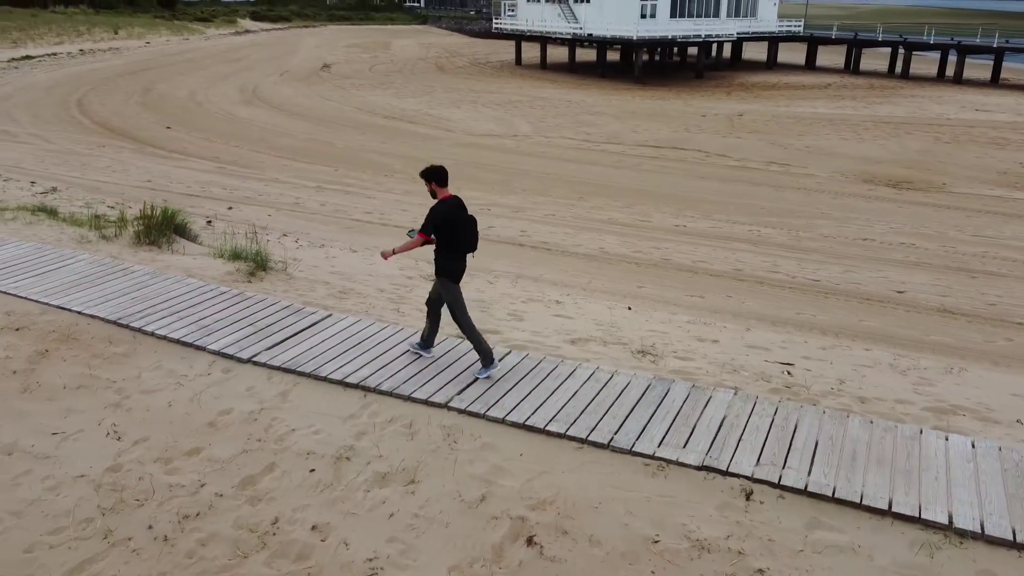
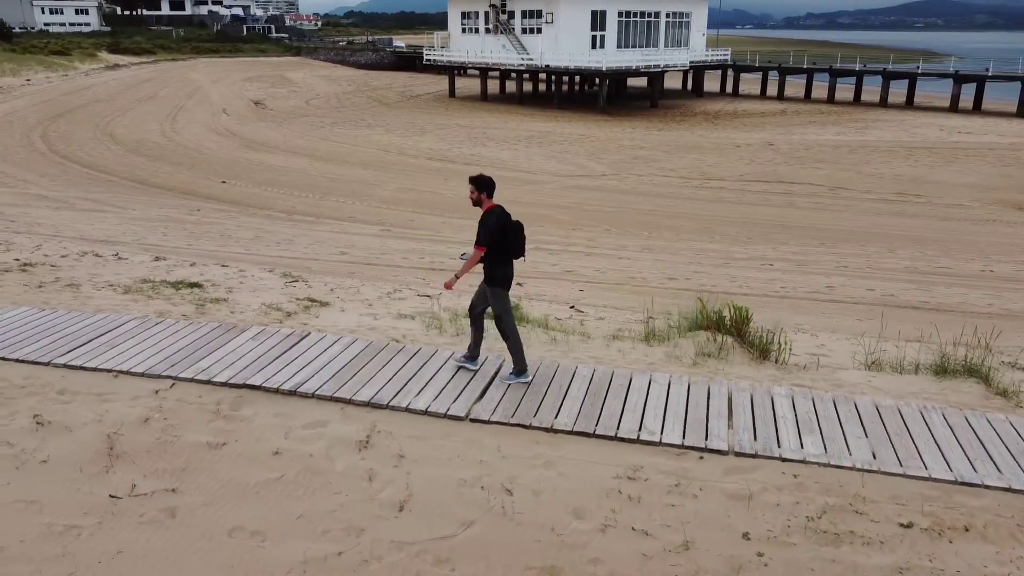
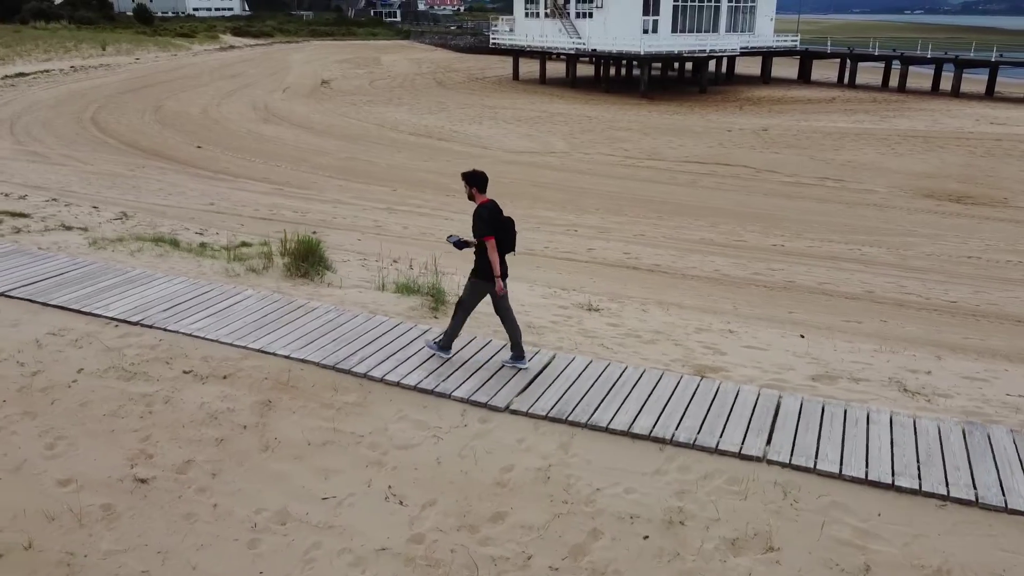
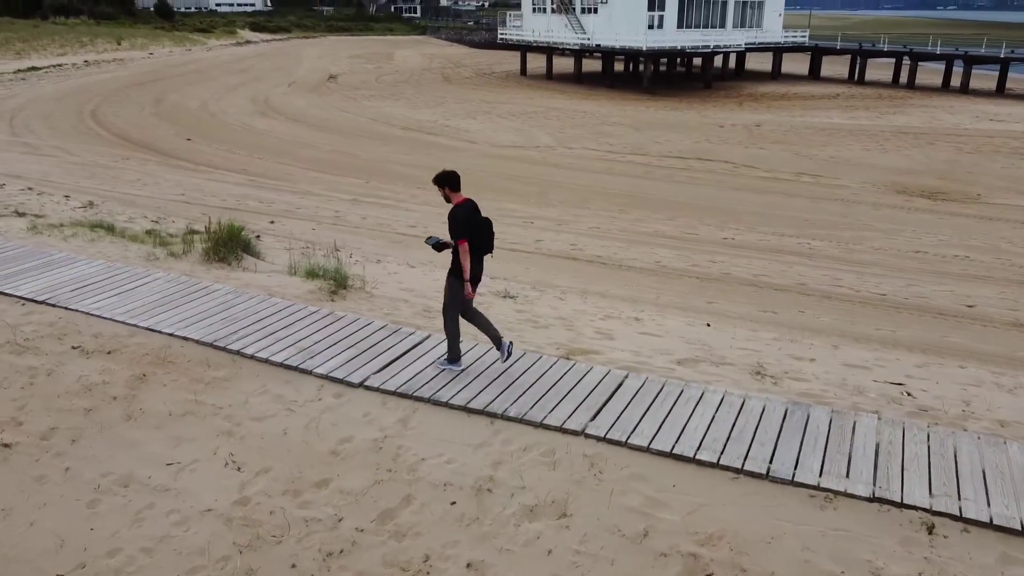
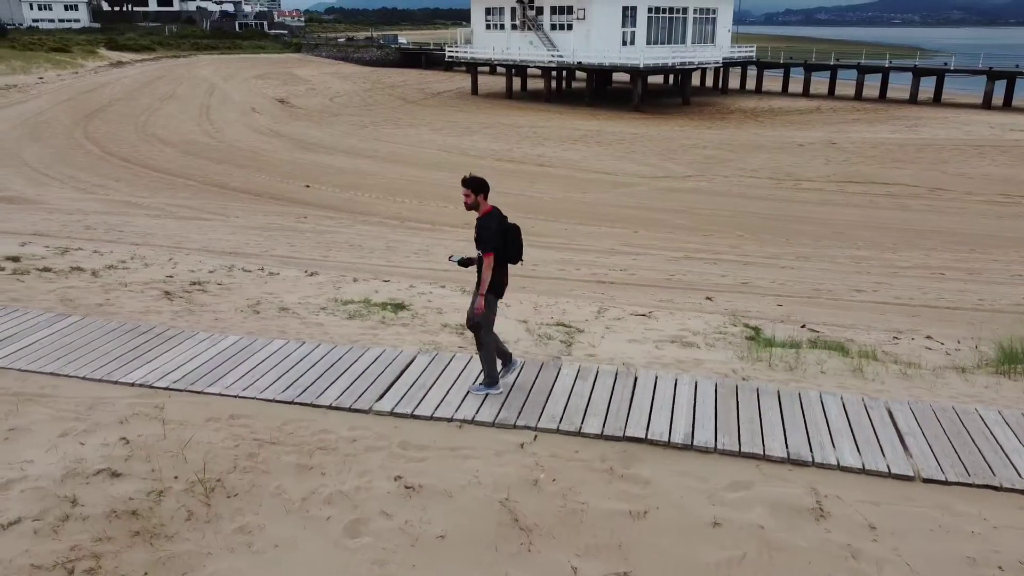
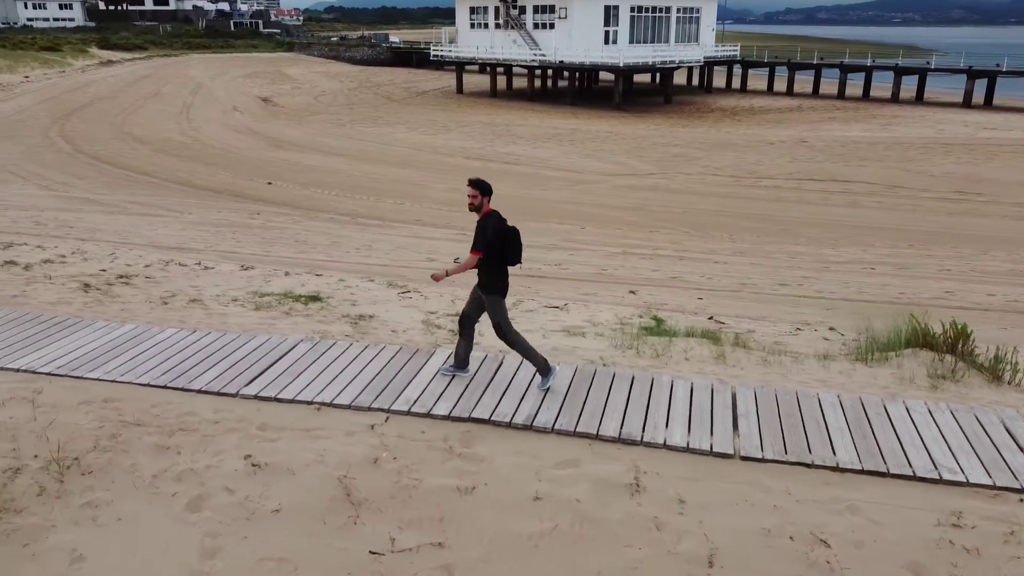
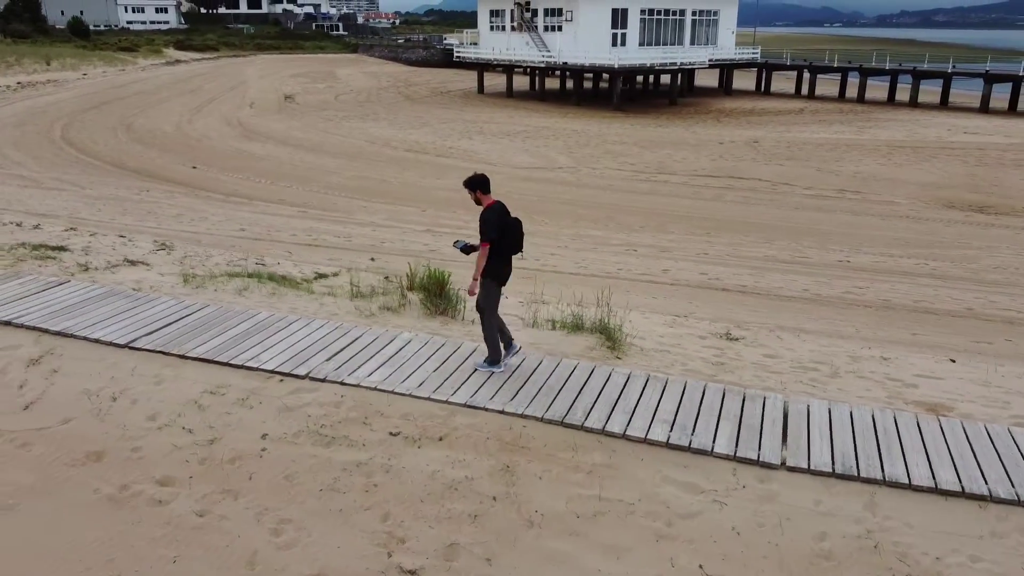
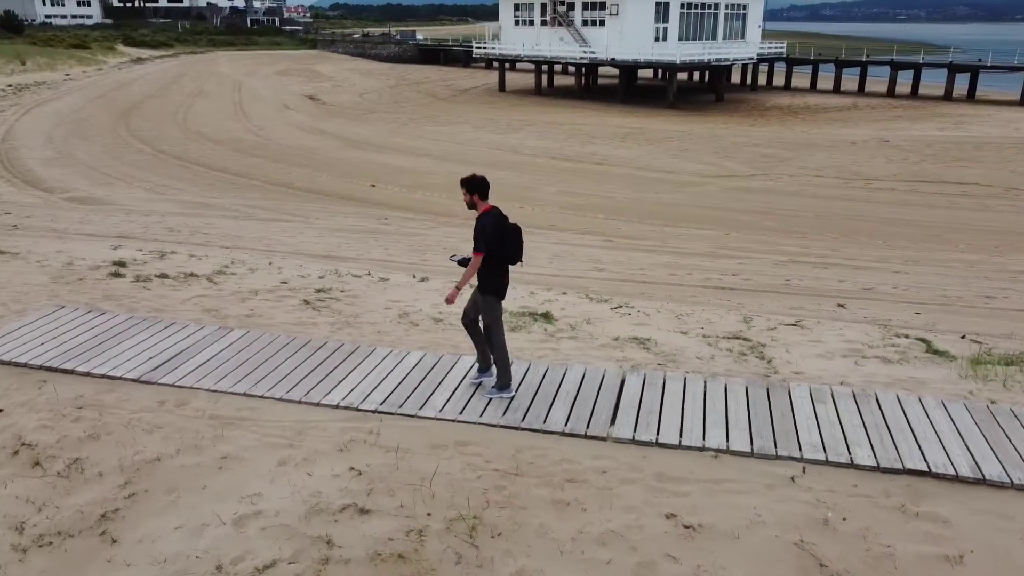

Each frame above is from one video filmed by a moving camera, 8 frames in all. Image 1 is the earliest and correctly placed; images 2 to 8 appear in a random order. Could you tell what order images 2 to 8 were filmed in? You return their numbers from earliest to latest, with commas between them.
4, 3, 7, 2, 6, 5, 8
